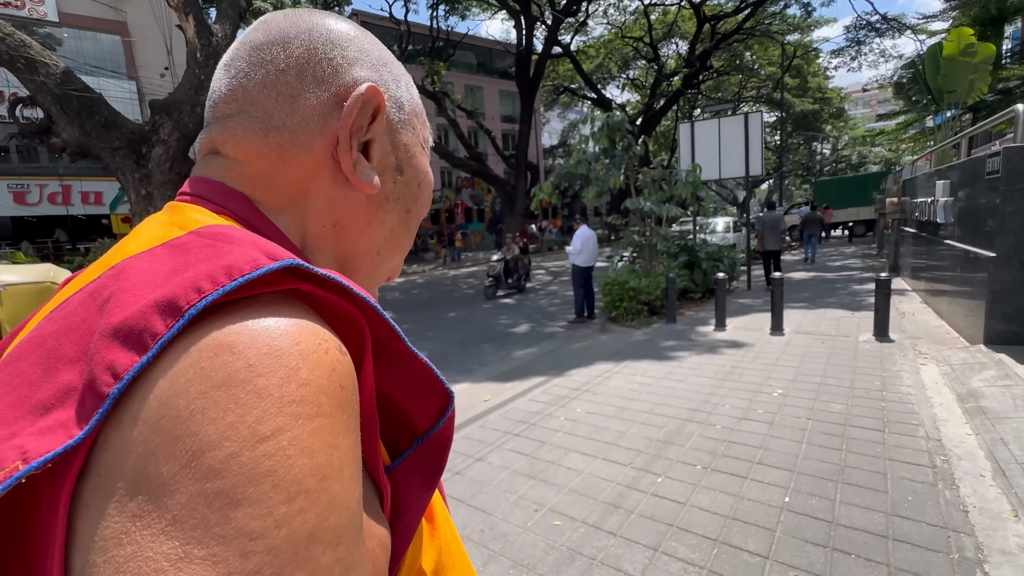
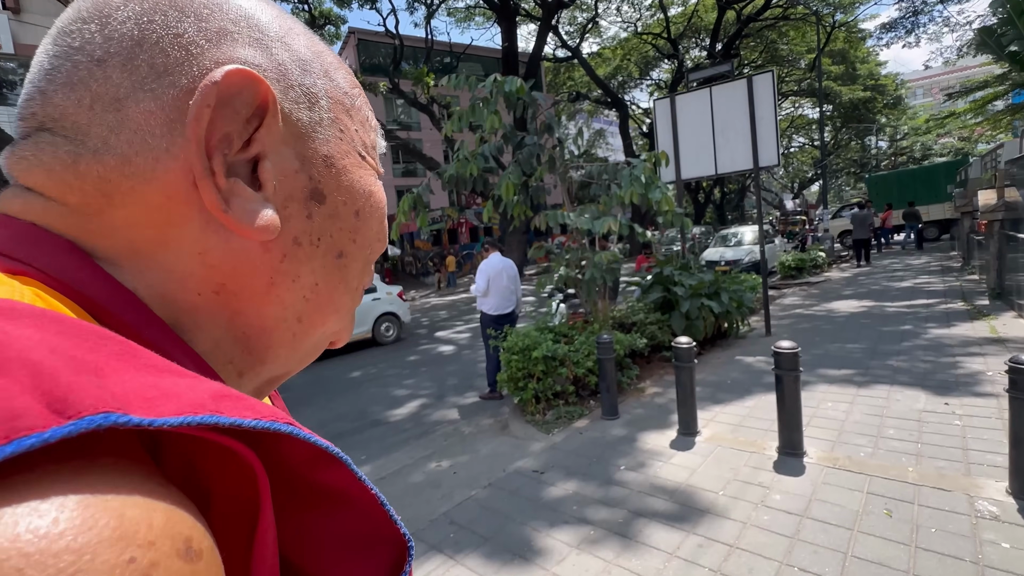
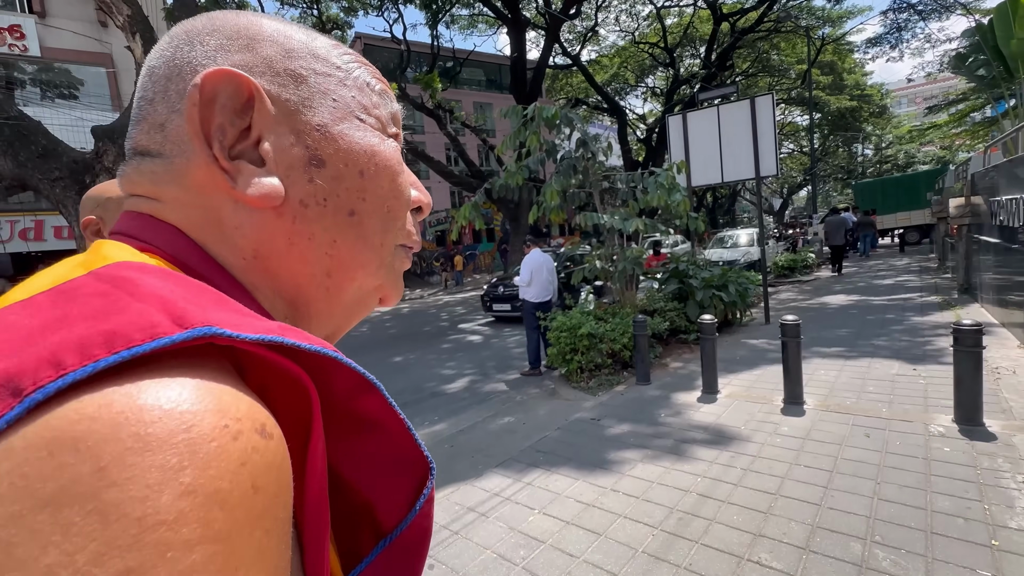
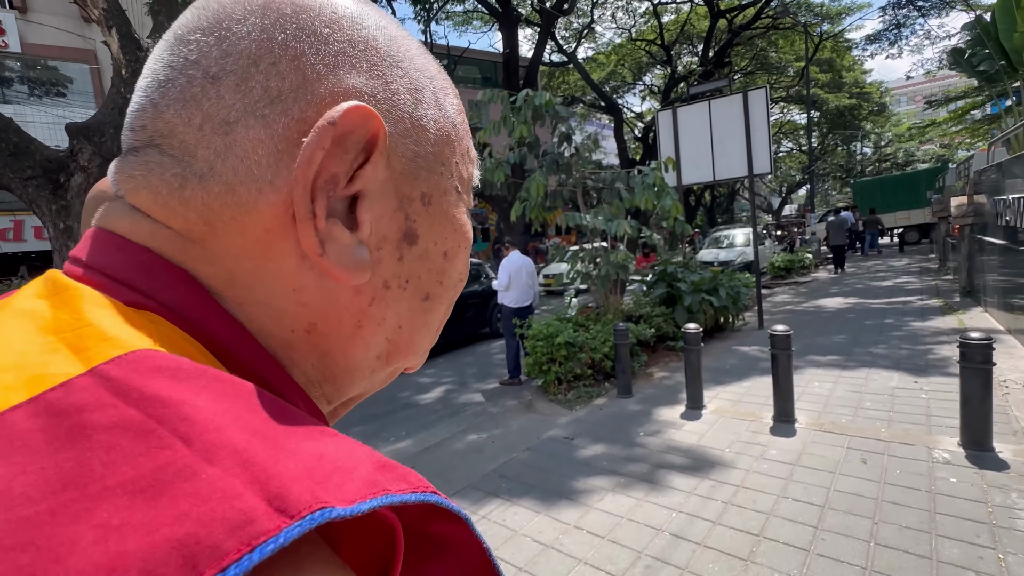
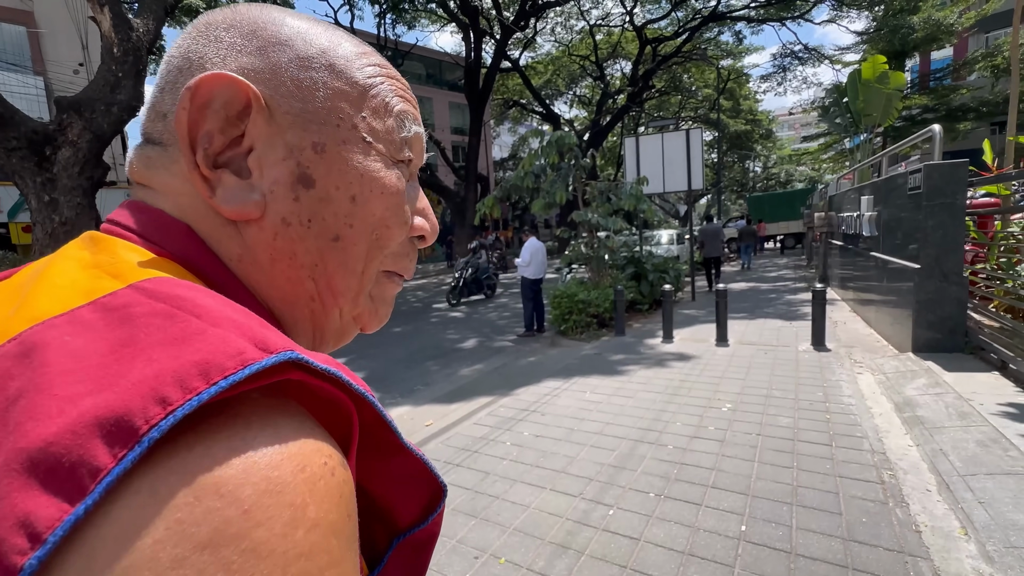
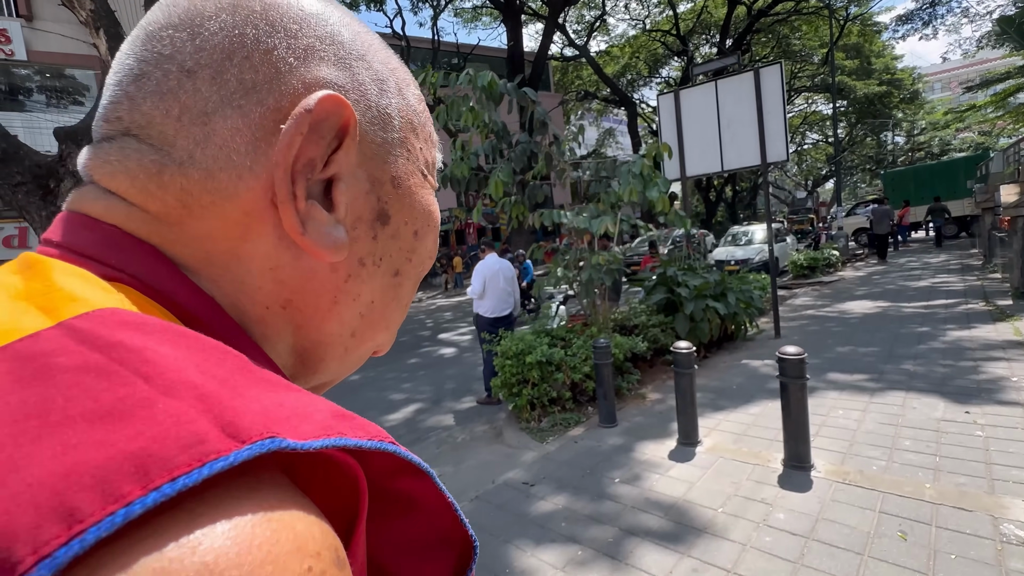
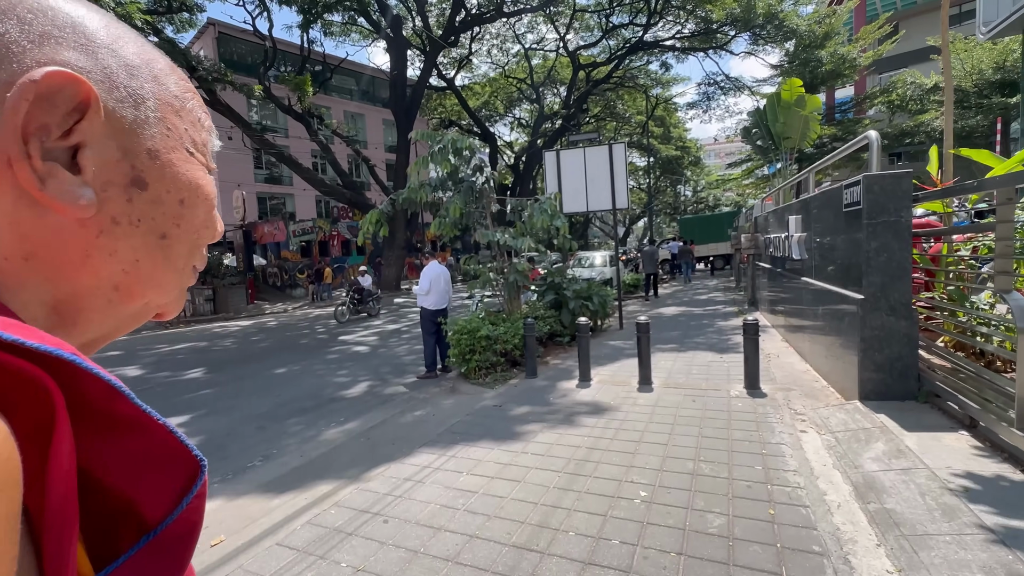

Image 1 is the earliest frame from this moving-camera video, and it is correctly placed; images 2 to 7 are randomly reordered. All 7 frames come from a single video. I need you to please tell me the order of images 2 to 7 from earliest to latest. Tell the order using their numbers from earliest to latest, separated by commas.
5, 7, 3, 4, 2, 6
